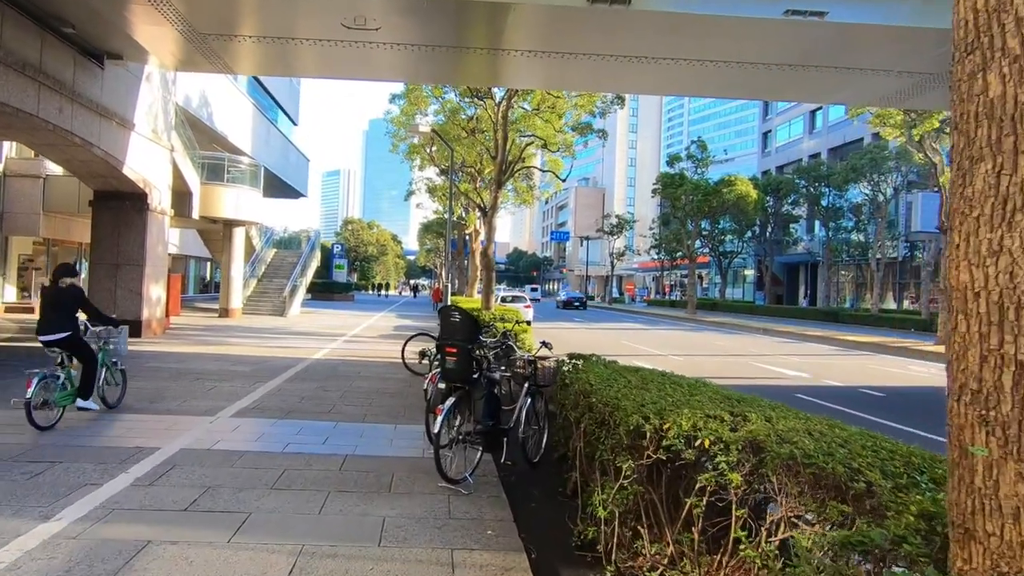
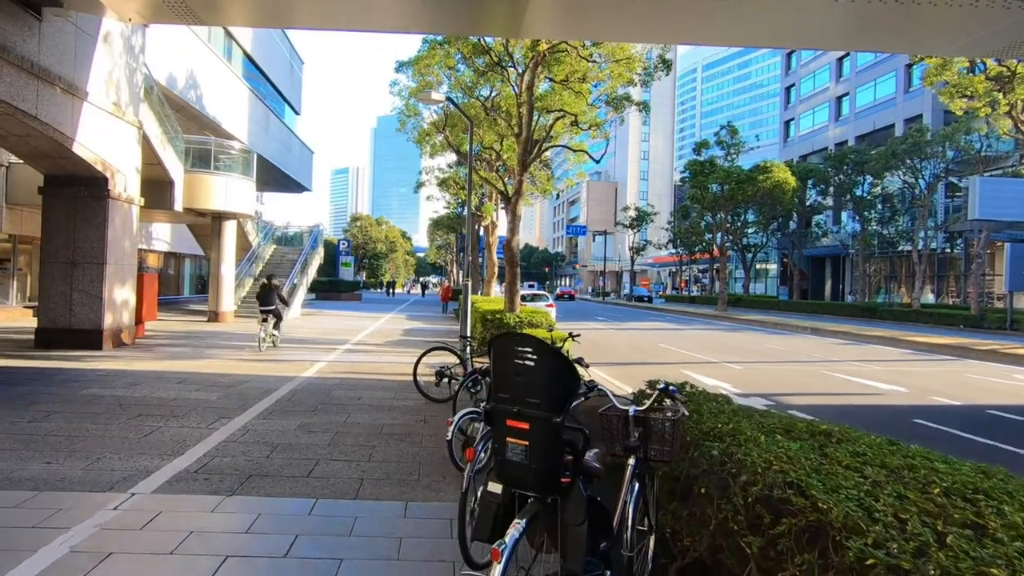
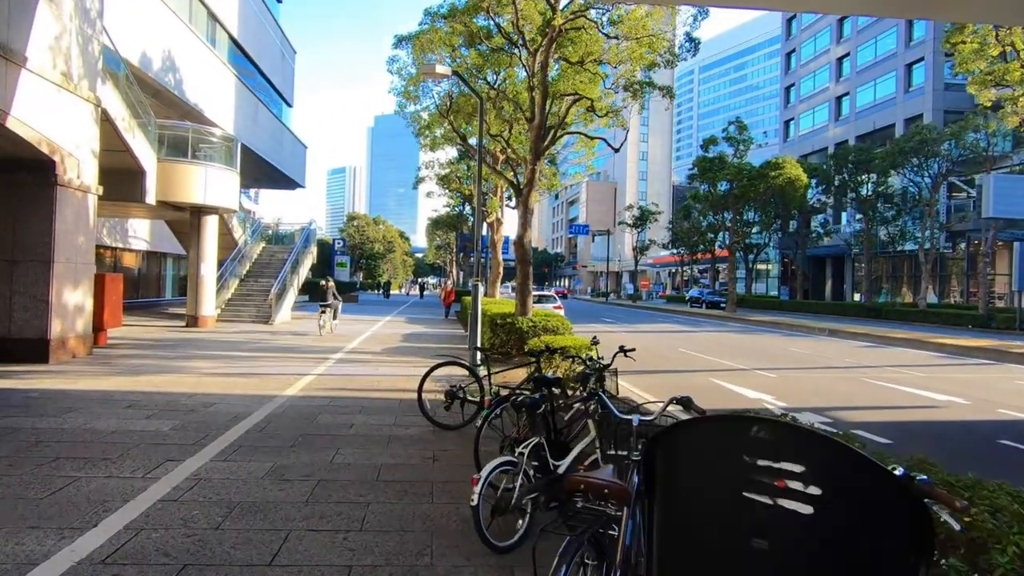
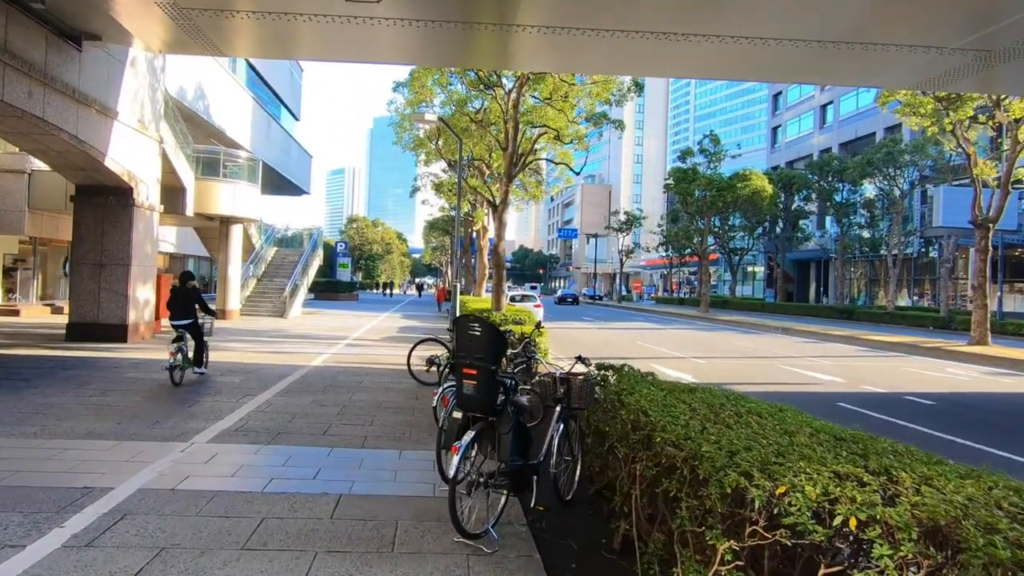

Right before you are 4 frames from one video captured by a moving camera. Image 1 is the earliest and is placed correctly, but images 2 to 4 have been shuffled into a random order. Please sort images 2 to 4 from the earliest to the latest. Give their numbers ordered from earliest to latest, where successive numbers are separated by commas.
4, 2, 3
